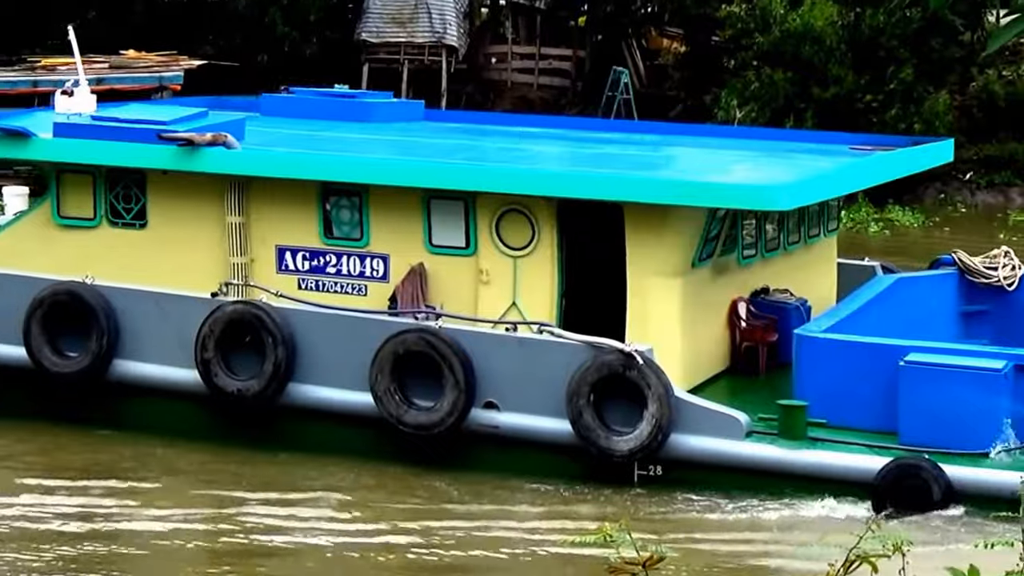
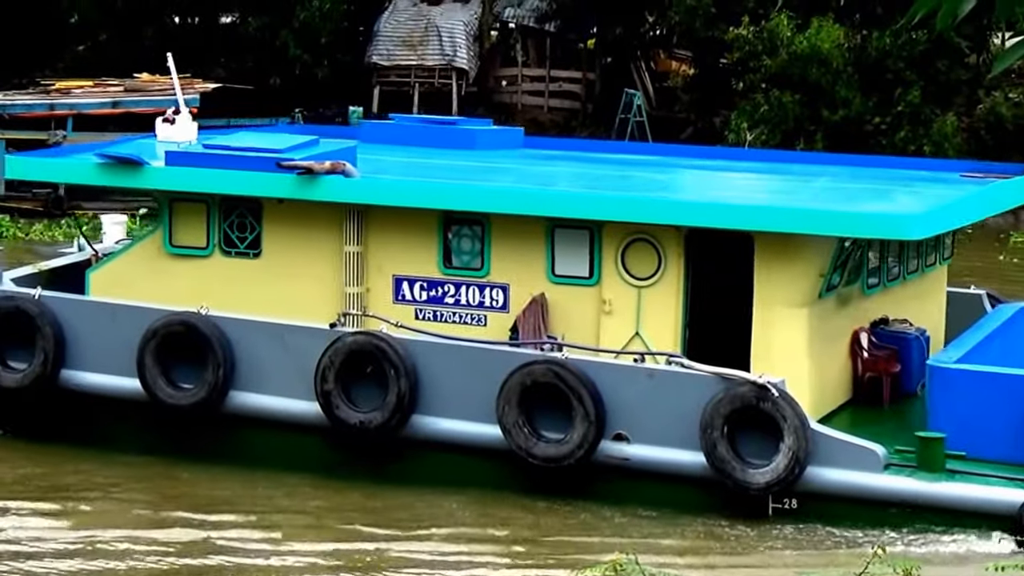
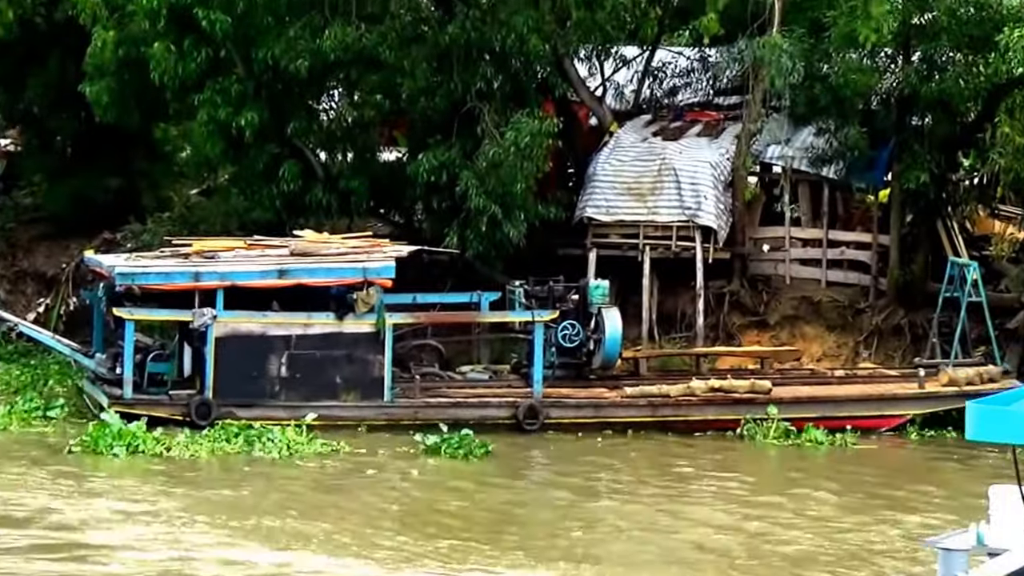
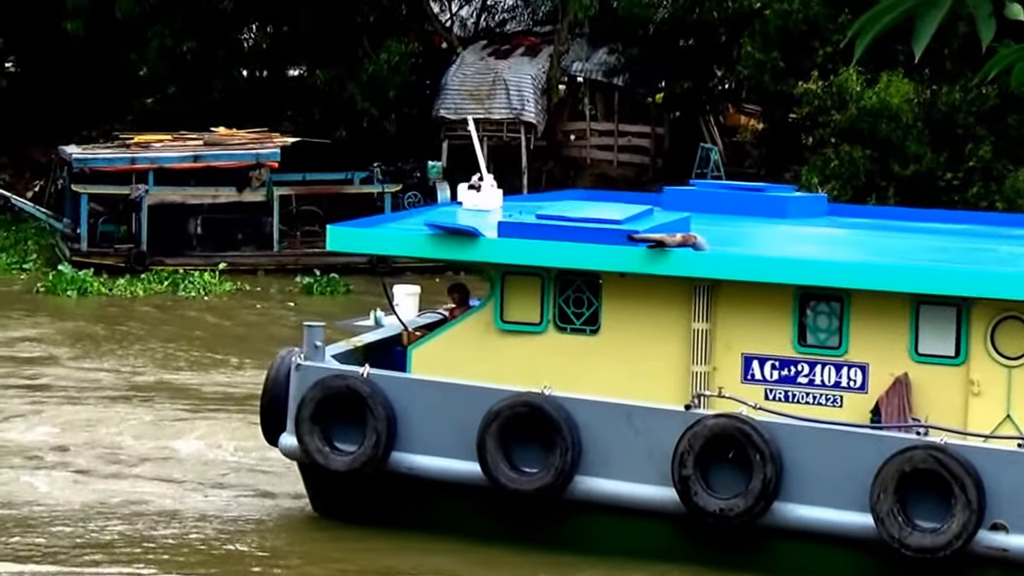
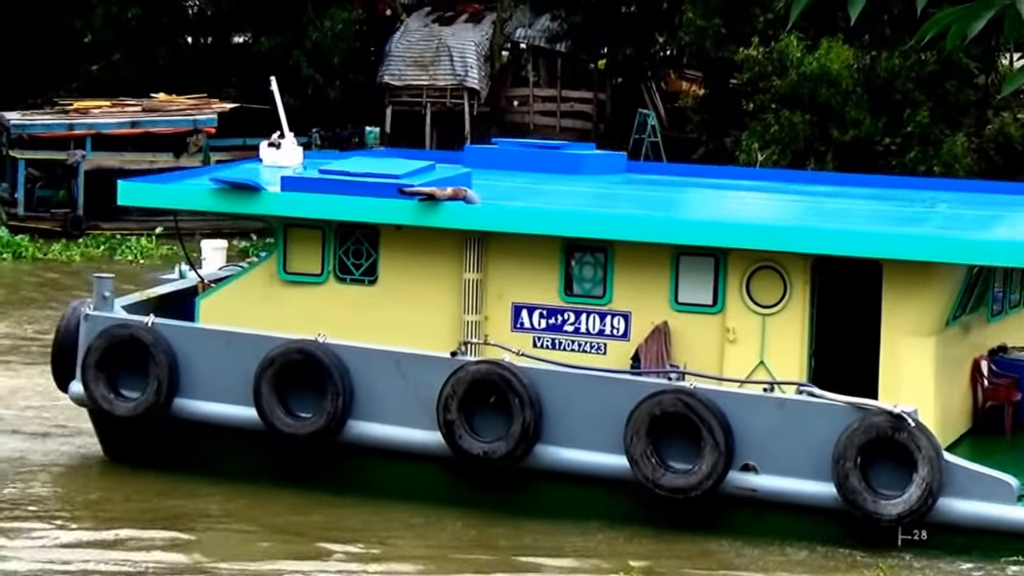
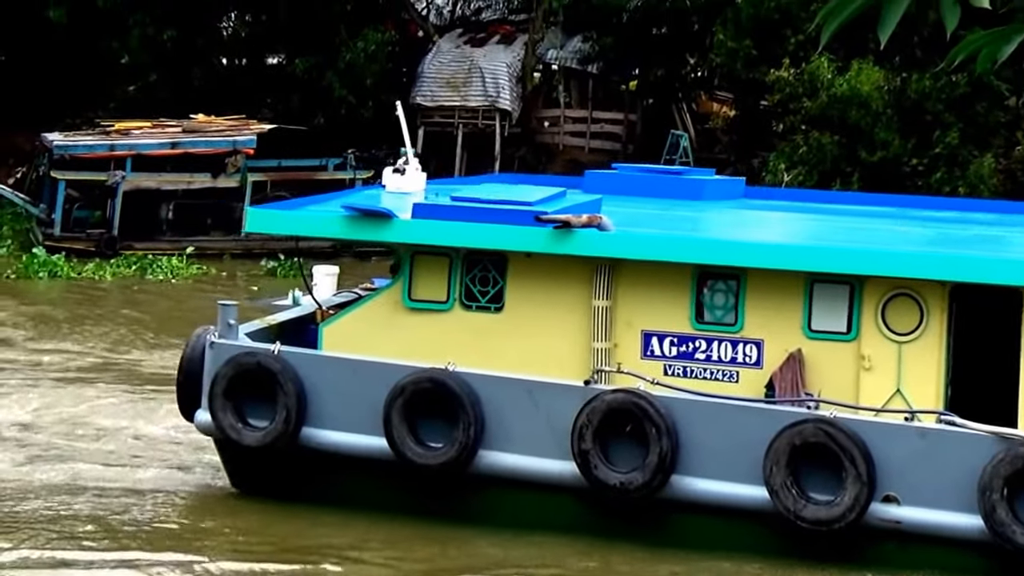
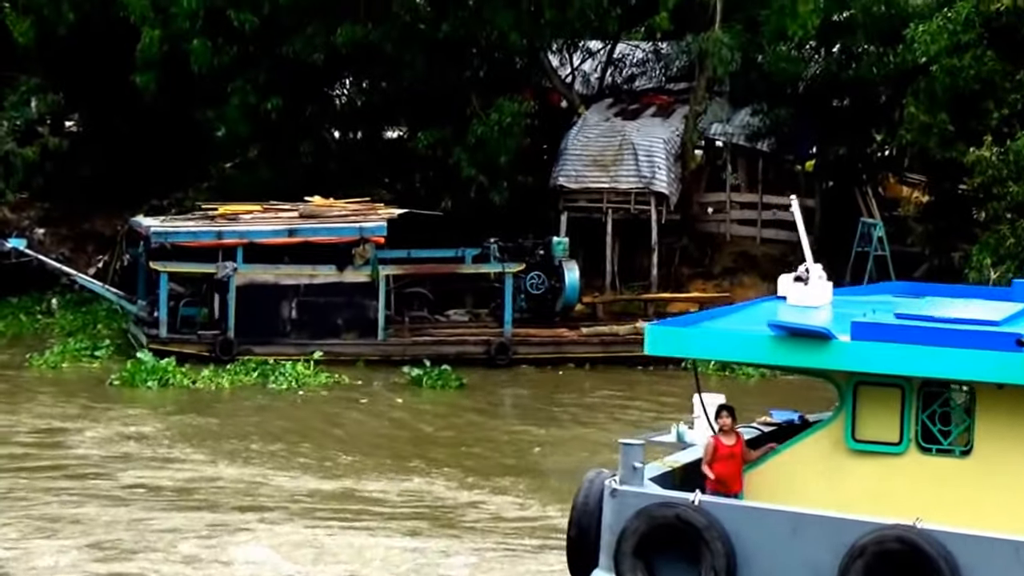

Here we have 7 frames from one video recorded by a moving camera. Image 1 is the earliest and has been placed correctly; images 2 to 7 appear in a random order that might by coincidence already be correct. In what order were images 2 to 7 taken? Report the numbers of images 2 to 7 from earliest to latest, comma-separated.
2, 5, 6, 4, 7, 3
